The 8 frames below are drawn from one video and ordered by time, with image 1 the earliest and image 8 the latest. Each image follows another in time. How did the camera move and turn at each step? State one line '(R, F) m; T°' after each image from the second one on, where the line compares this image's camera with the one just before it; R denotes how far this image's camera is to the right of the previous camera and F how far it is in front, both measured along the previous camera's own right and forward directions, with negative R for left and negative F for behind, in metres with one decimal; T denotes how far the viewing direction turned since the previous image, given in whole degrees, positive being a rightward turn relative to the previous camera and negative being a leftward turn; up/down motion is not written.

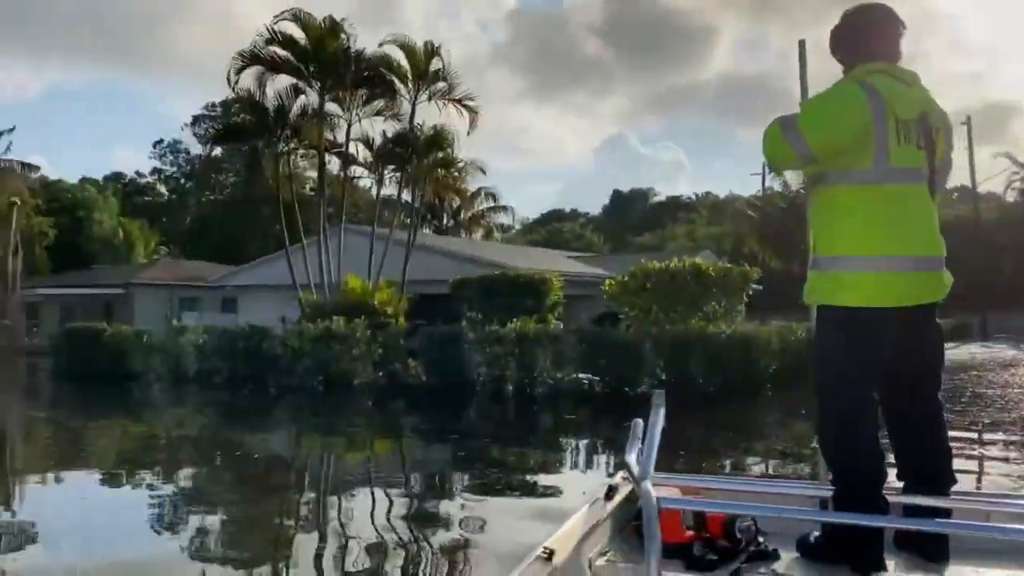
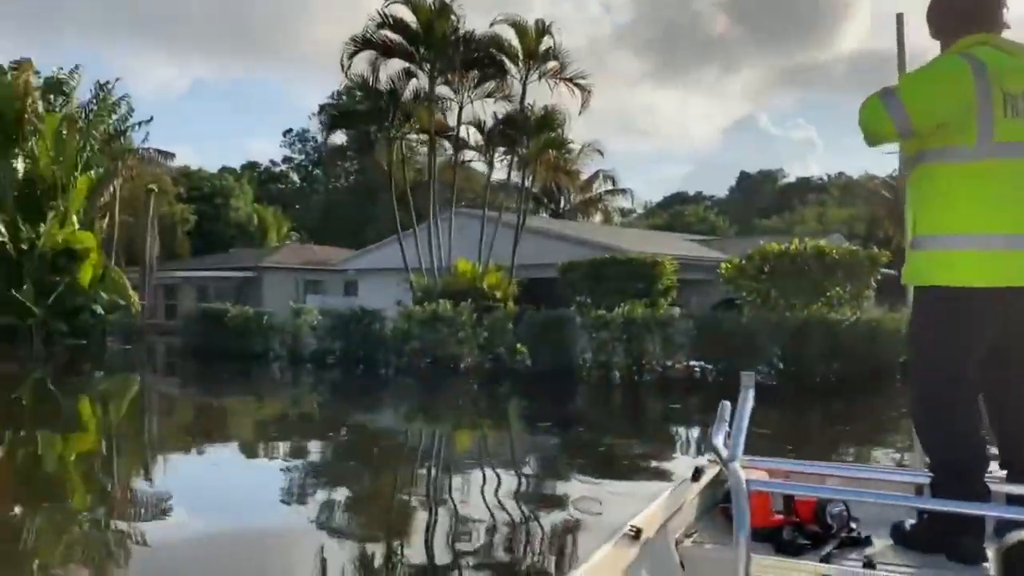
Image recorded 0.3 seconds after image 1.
(+0.1, +0.2) m; -8°
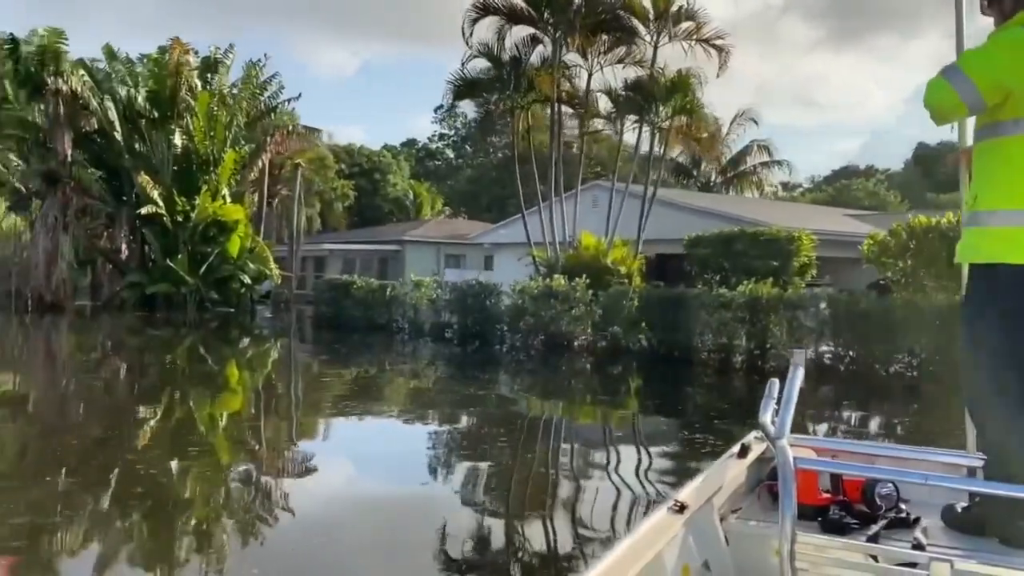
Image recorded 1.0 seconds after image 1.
(+0.3, +0.3) m; -10°
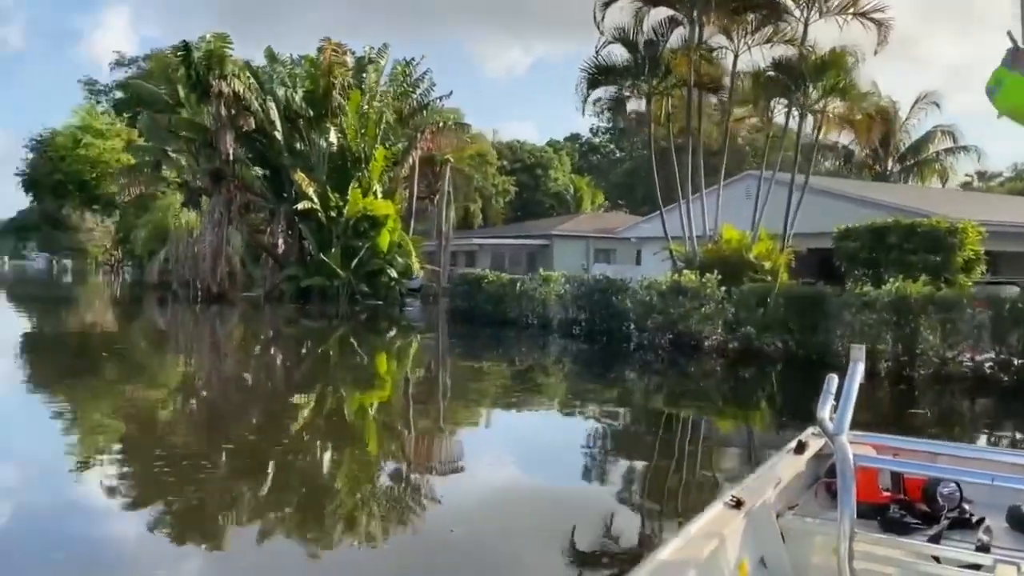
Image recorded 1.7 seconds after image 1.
(+0.3, +0.3) m; -11°
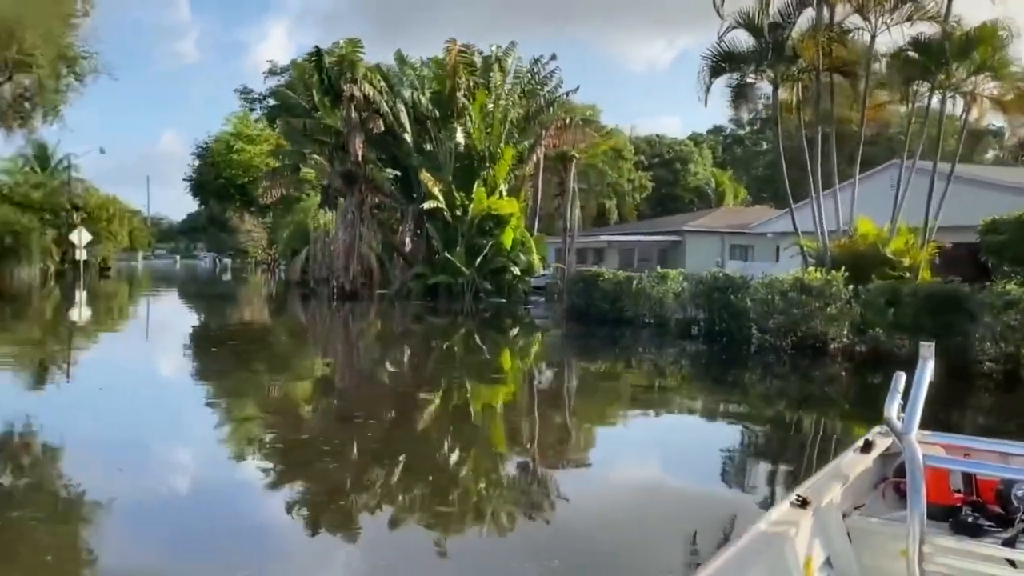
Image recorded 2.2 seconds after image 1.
(+0.2, +0.1) m; -9°
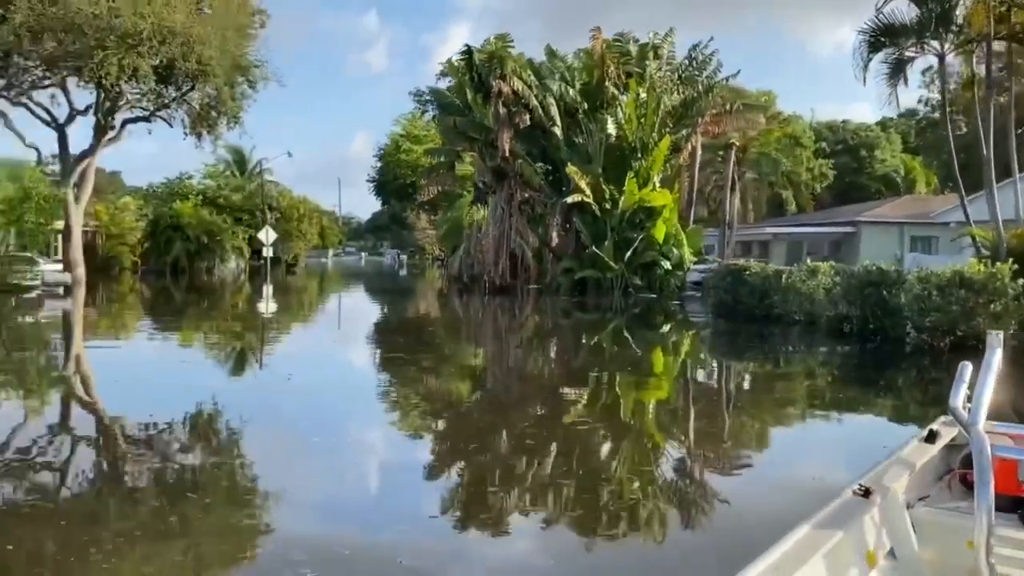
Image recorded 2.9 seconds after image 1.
(+0.3, +0.2) m; -12°
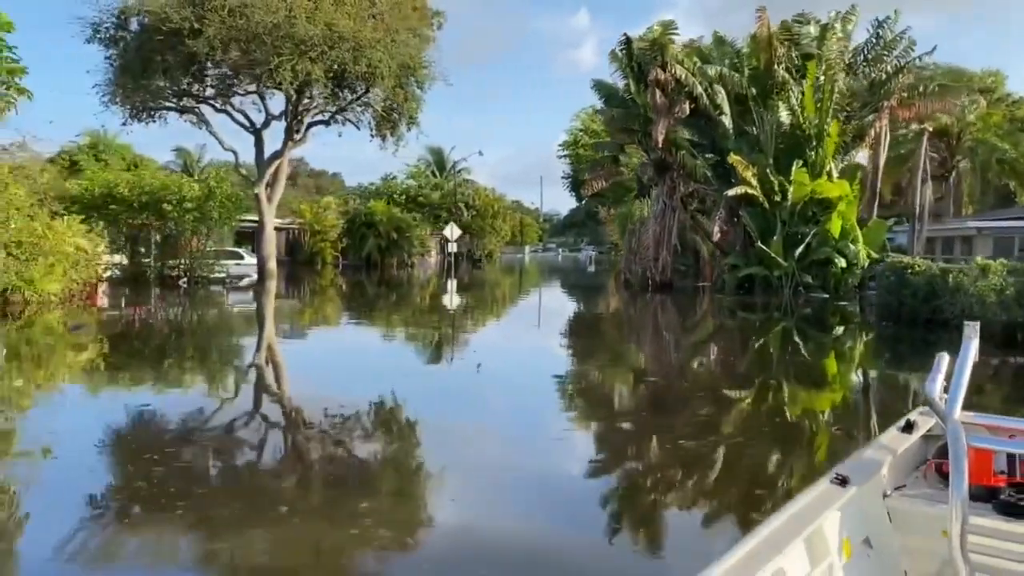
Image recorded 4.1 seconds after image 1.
(+0.6, +0.3) m; -13°
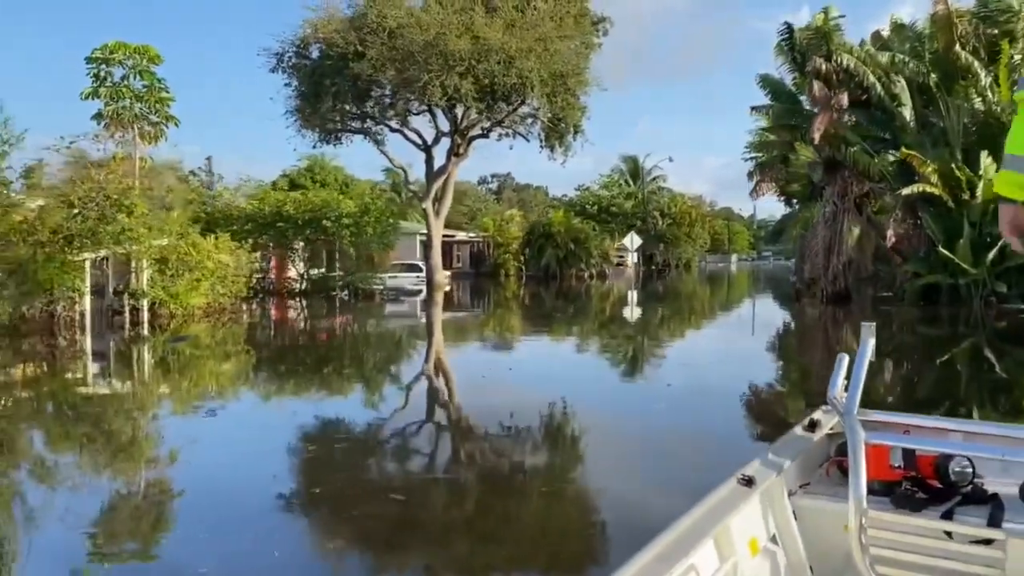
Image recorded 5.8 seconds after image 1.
(+0.7, +0.4) m; -14°
